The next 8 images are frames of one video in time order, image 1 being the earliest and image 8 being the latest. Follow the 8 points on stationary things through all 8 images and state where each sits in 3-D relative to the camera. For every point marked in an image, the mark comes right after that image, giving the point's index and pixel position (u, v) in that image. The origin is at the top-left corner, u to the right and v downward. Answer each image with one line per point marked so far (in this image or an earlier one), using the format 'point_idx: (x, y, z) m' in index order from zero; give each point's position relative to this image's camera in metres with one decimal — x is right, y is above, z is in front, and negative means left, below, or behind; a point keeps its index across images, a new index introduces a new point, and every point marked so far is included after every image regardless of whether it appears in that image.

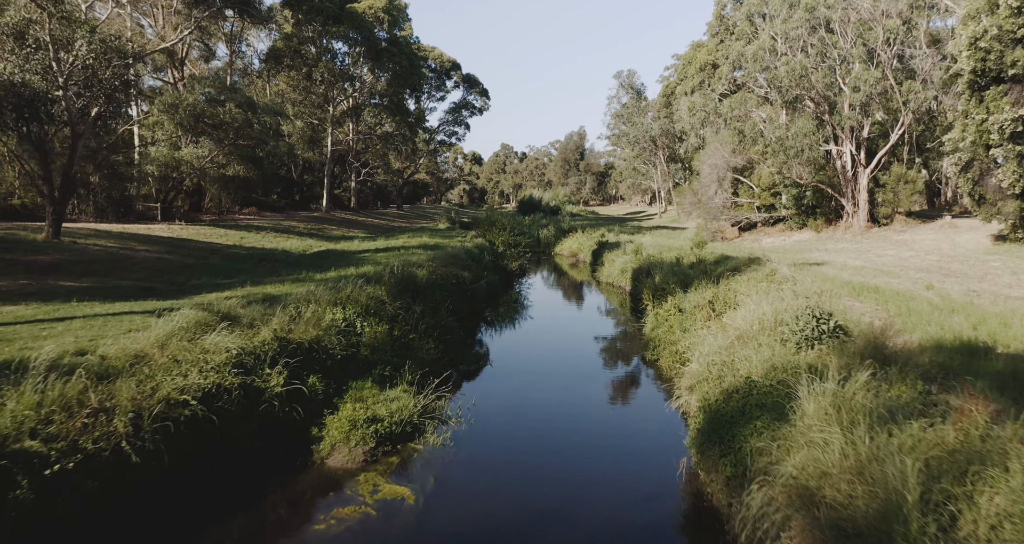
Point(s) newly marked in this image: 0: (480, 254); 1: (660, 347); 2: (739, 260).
0: (-0.9, +0.5, +19.8) m
1: (+2.7, -1.3, +11.9) m
2: (+6.0, +0.3, +17.3) m
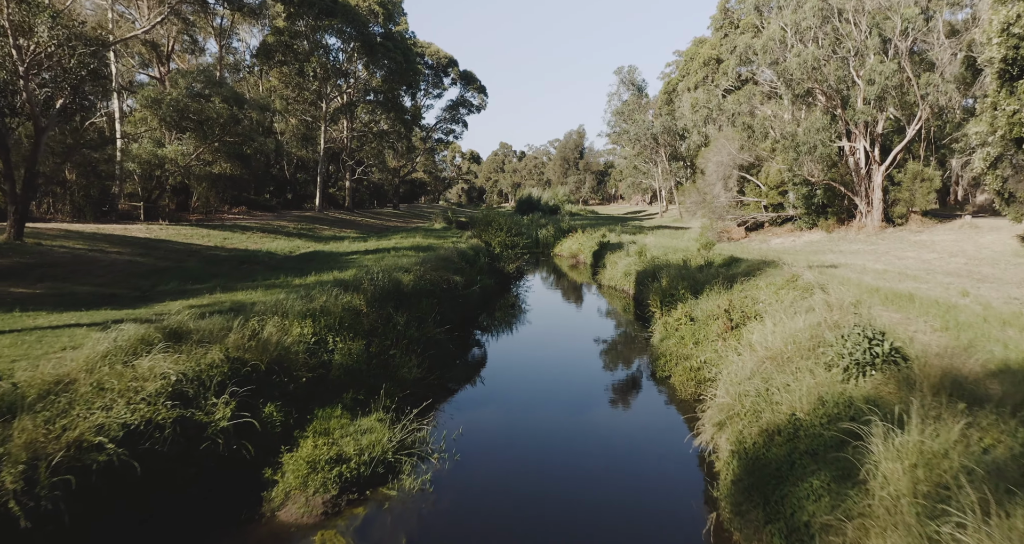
0: (-1.0, +0.4, +18.7) m
1: (+2.6, -1.4, +10.8) m
2: (+5.9, +0.2, +16.2) m
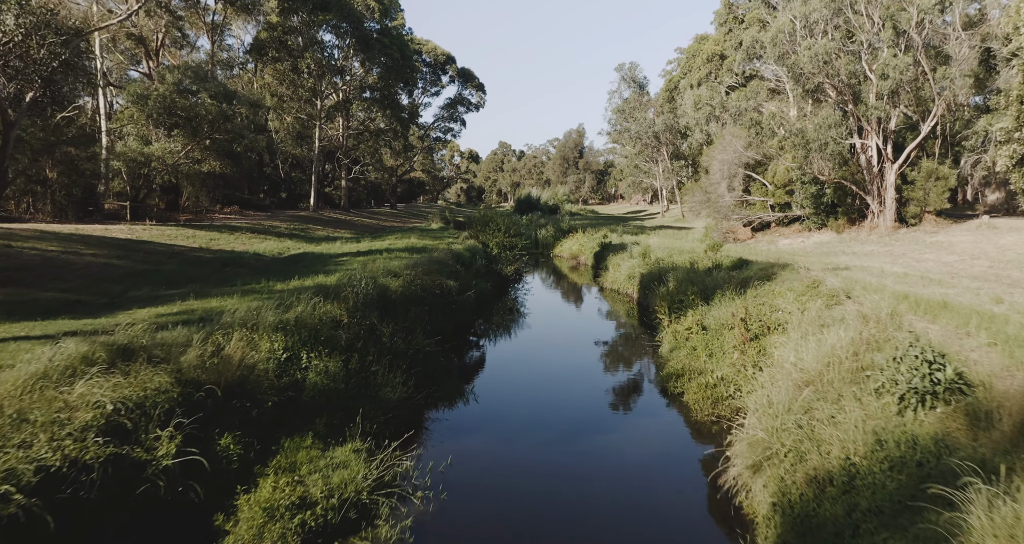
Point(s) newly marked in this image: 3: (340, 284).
0: (-1.1, +0.4, +17.8) m
1: (+2.5, -1.5, +9.9) m
2: (+5.9, +0.2, +15.3) m
3: (-2.6, -0.2, +10.0) m
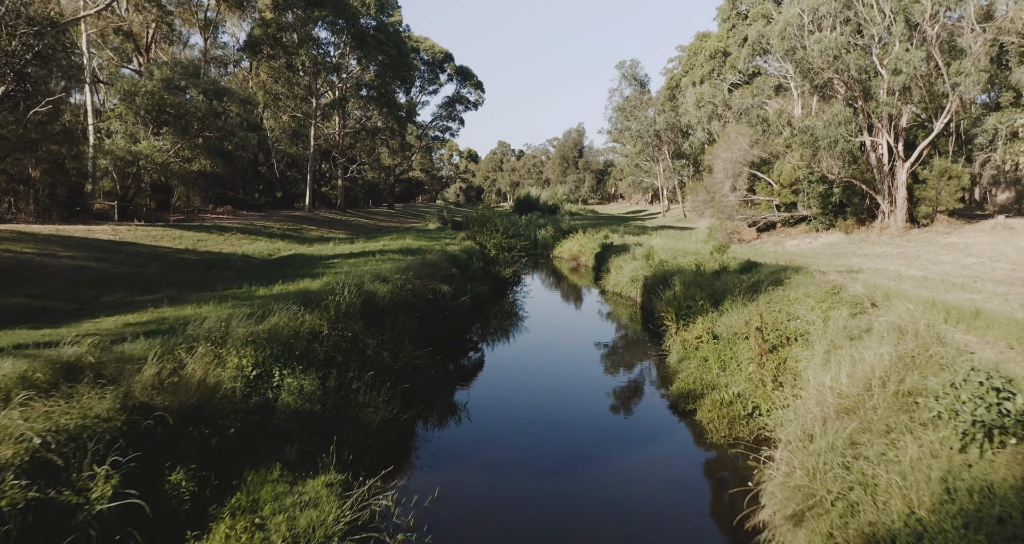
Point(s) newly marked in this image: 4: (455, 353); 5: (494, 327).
0: (-1.1, +0.3, +17.0) m
1: (+2.5, -1.6, +9.2) m
2: (+5.8, +0.1, +14.6) m
3: (-2.6, -0.3, +9.2) m
4: (-1.0, -1.4, +11.3) m
5: (-0.4, -1.2, +14.7) m
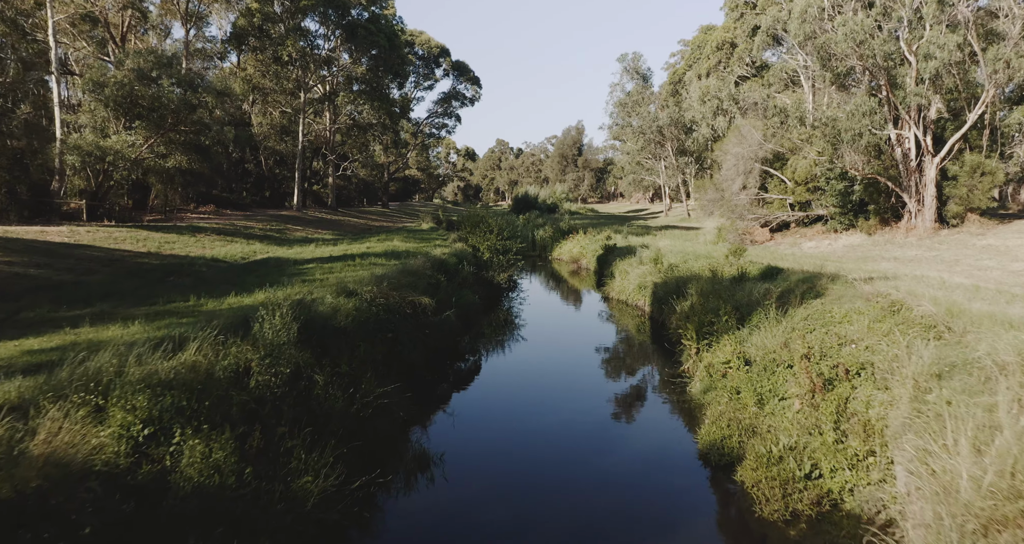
0: (-1.3, +0.1, +15.4) m
1: (+2.4, -1.7, +7.5) m
2: (+5.7, -0.1, +12.9) m
3: (-2.8, -0.4, +7.6) m
4: (-1.1, -1.5, +9.6) m
5: (-0.5, -1.4, +13.1) m
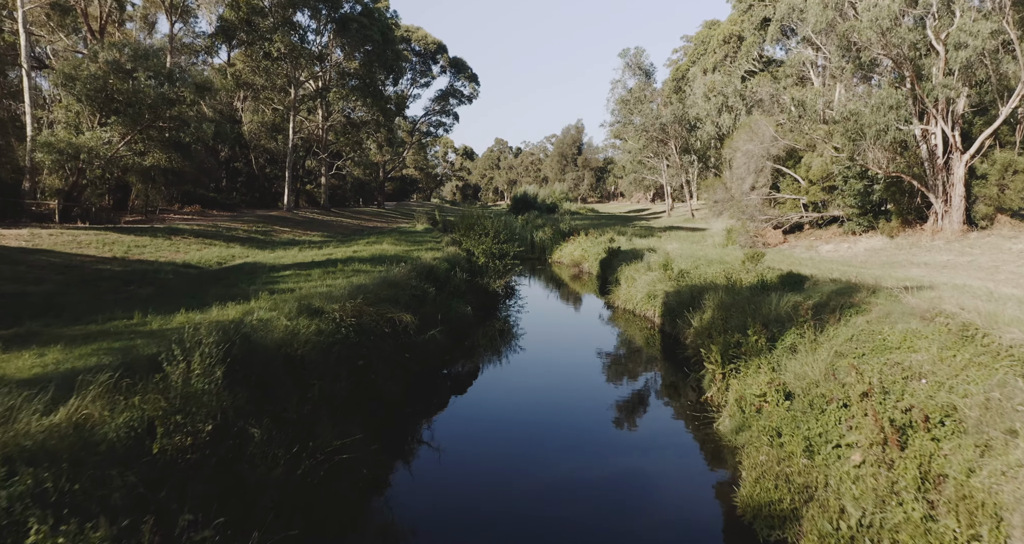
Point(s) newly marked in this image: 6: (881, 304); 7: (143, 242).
0: (-1.3, 0.0, +14.0) m
1: (+2.3, -1.9, +6.1) m
2: (+5.6, -0.2, +11.6) m
3: (-2.8, -0.6, +6.2) m
4: (-1.2, -1.7, +8.3) m
5: (-0.6, -1.5, +11.7) m
6: (+5.1, -0.4, +9.2) m
7: (-10.2, +0.8, +18.4) m
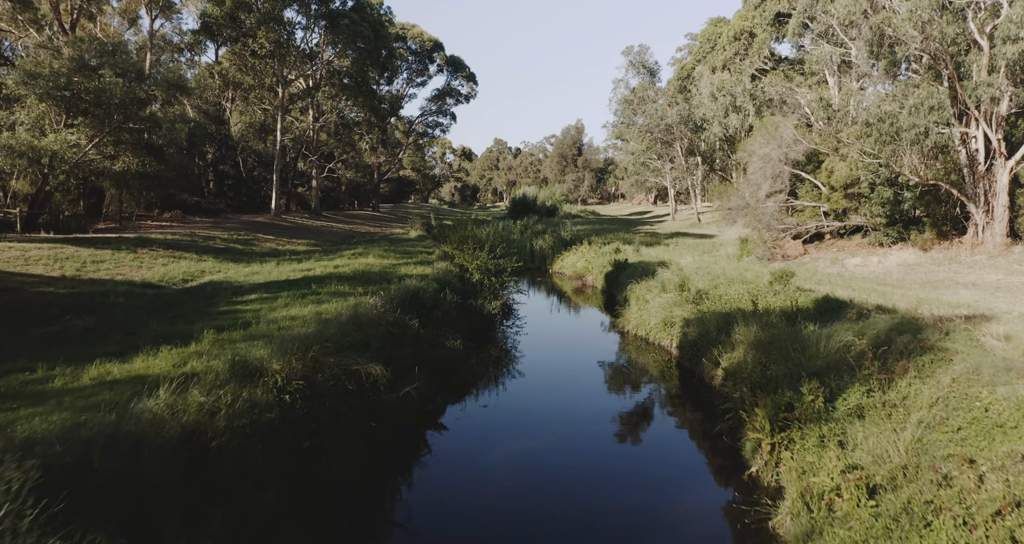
0: (-1.4, -0.5, +12.3) m
1: (+2.3, -2.3, +4.4) m
2: (+5.6, -0.7, +9.9) m
3: (-2.9, -1.0, +4.5) m
4: (-1.2, -2.1, +6.6) m
5: (-0.7, -2.0, +10.0) m
6: (+5.1, -0.9, +7.5) m
7: (-10.3, +0.4, +16.7) m
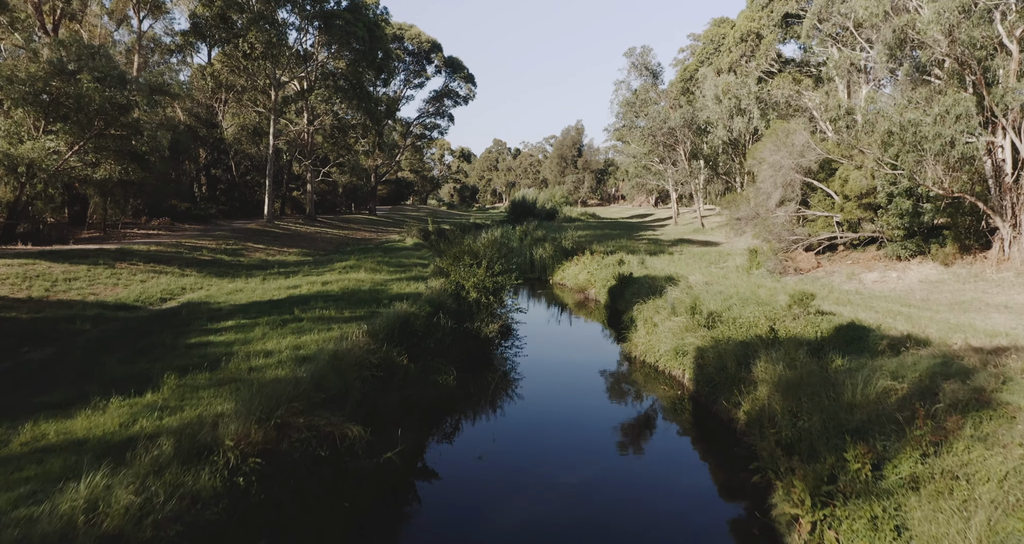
0: (-1.4, -0.9, +11.4) m
1: (+2.3, -2.8, +3.5) m
2: (+5.5, -1.1, +9.0) m
3: (-2.9, -1.5, +3.6) m
4: (-1.2, -2.6, +5.6) m
5: (-0.7, -2.4, +9.1) m
6: (+5.1, -1.3, +6.6) m
7: (-10.3, 0.0, +15.7) m
